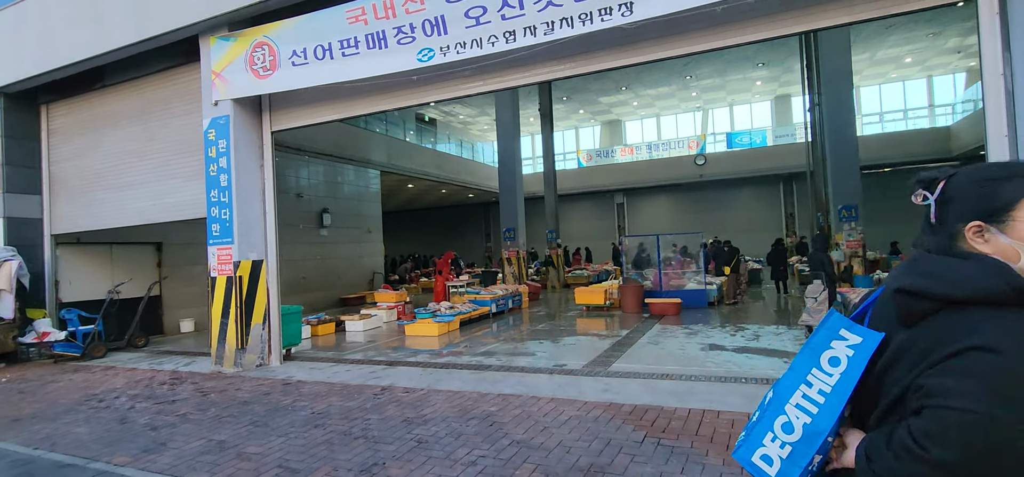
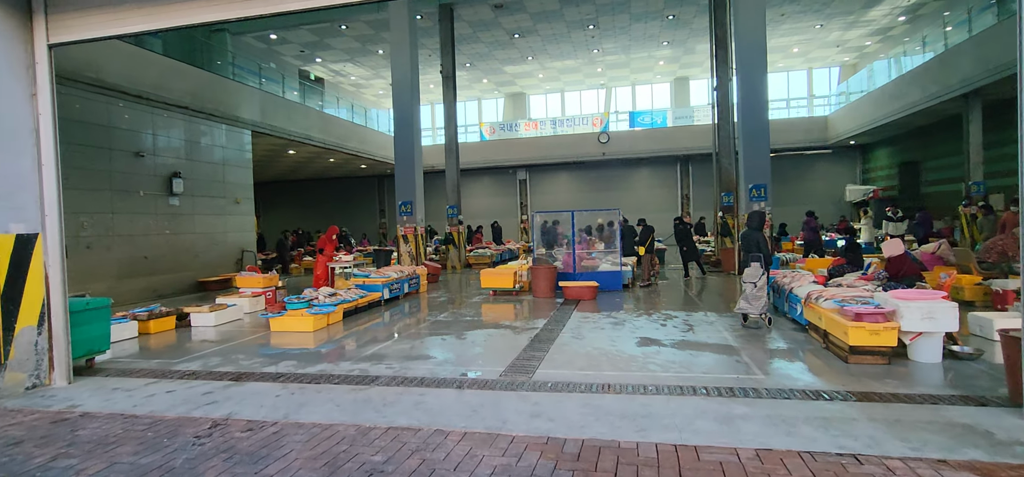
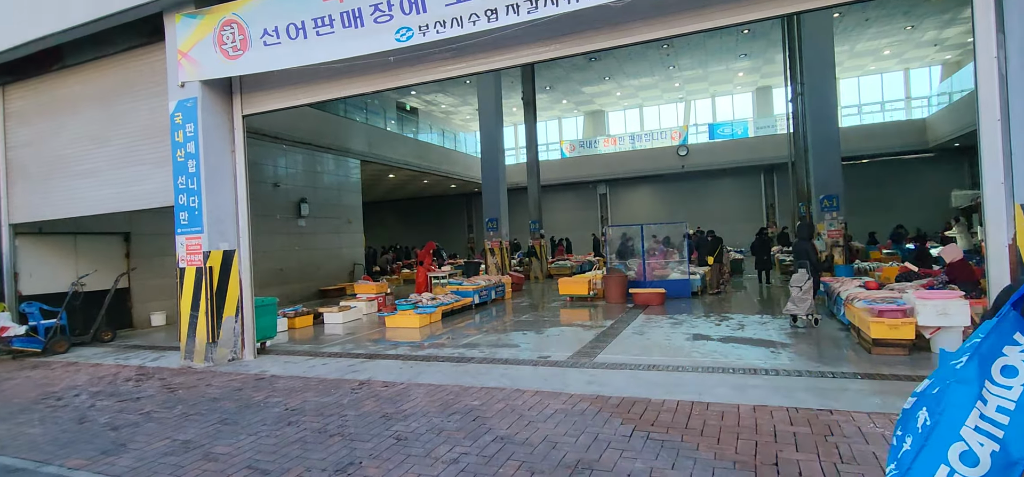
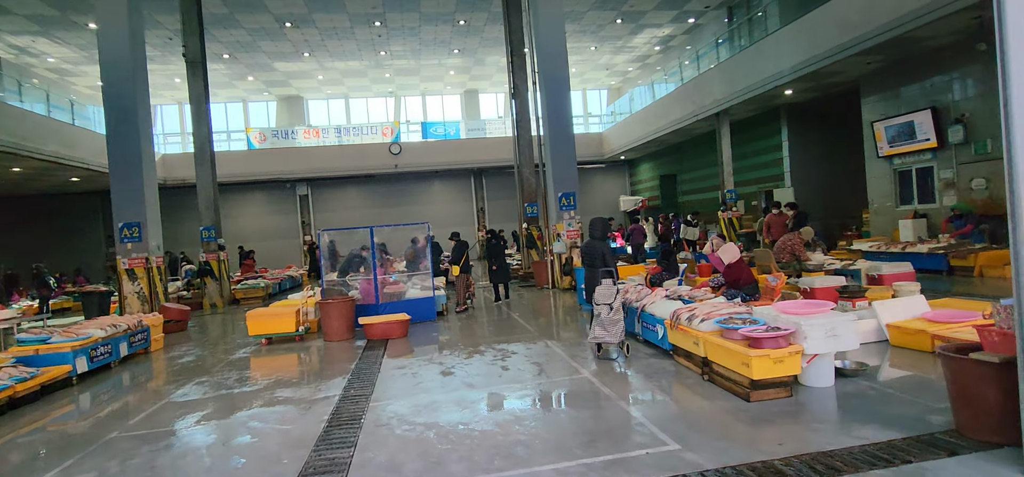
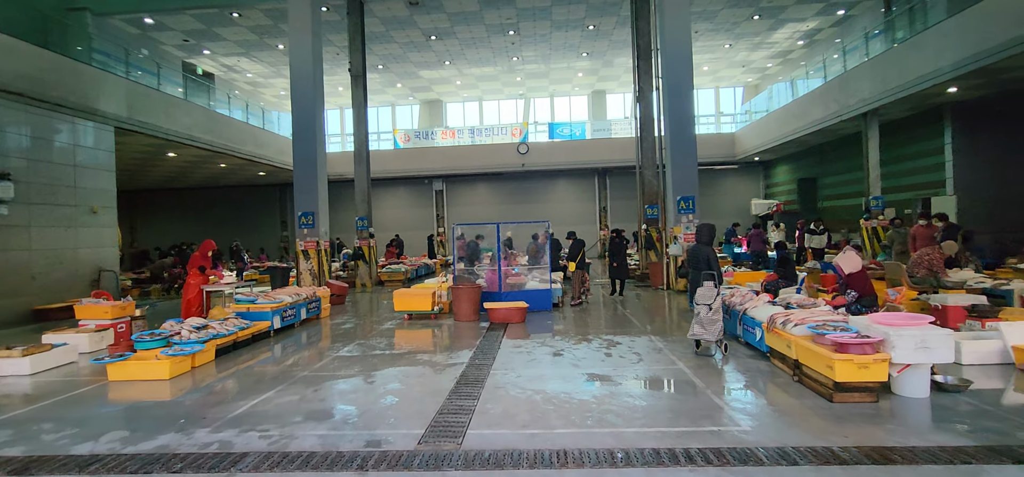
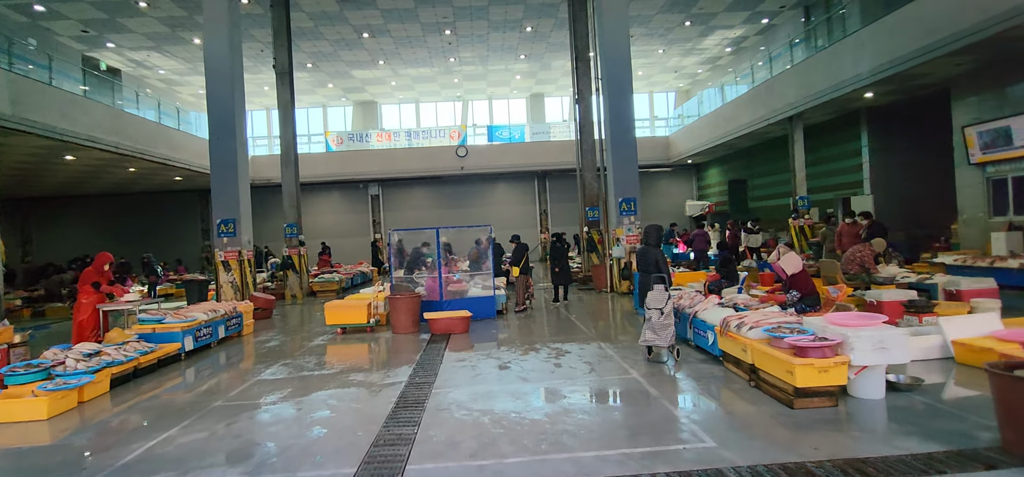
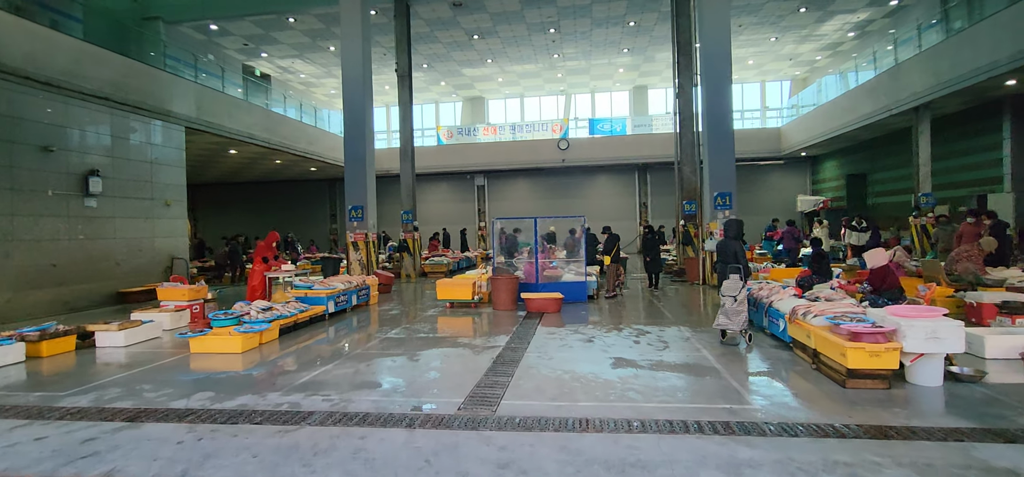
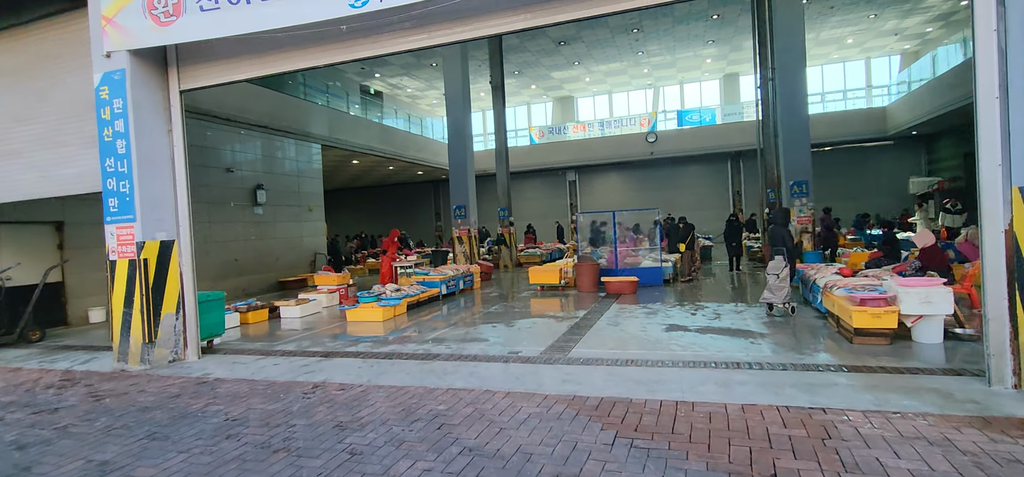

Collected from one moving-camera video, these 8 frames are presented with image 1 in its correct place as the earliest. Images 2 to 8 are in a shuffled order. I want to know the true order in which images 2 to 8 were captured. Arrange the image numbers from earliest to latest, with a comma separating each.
3, 8, 2, 7, 5, 6, 4
